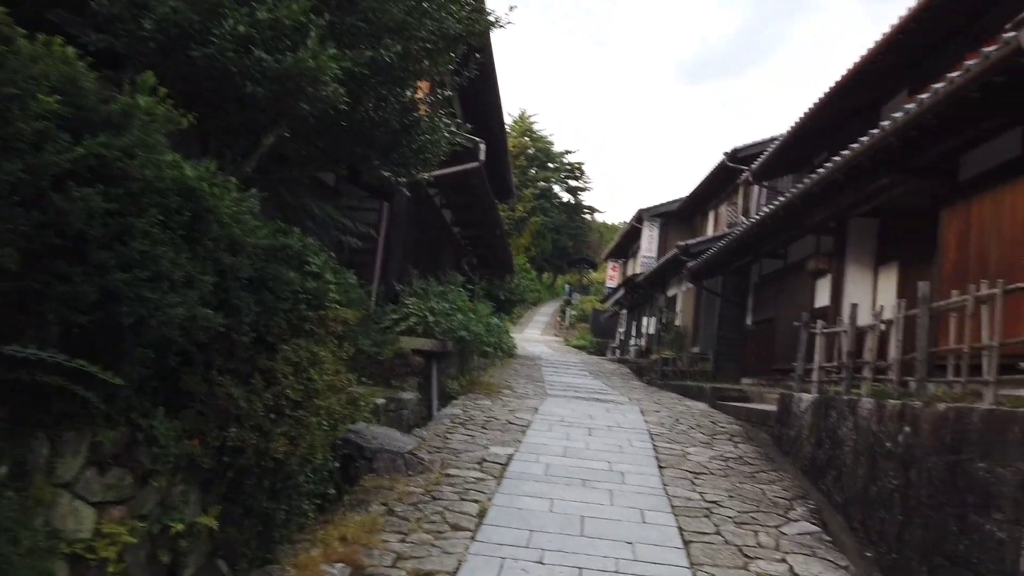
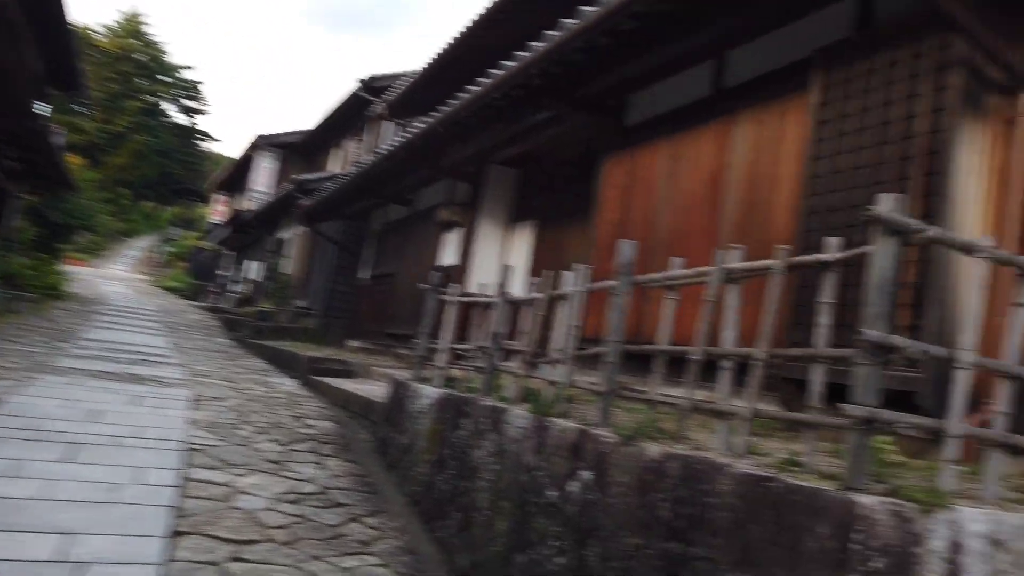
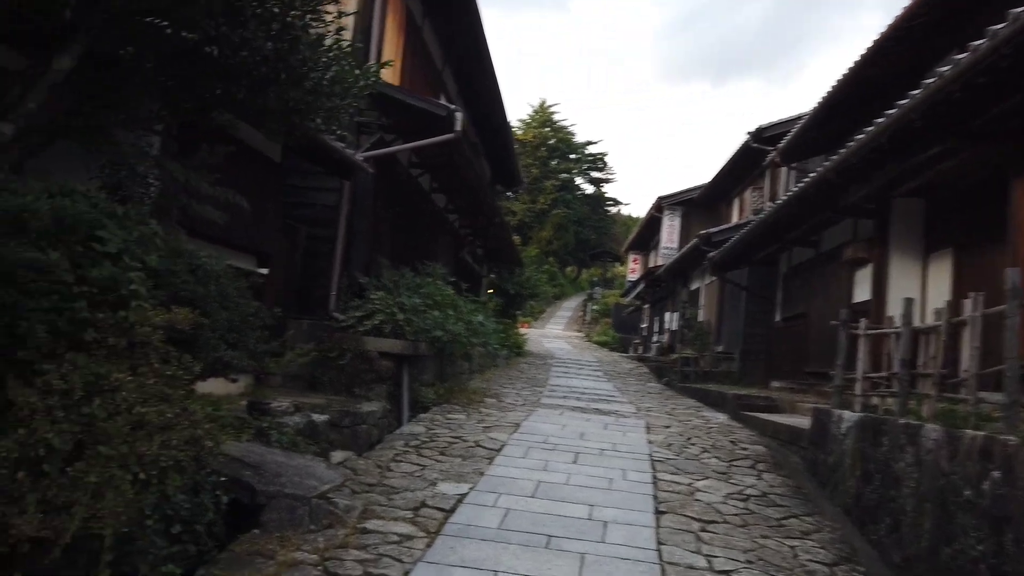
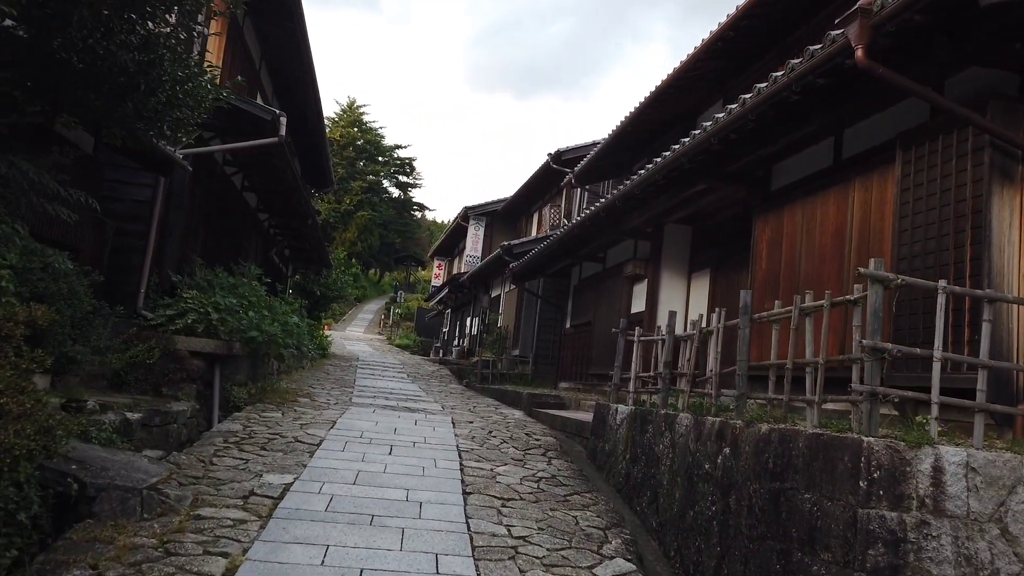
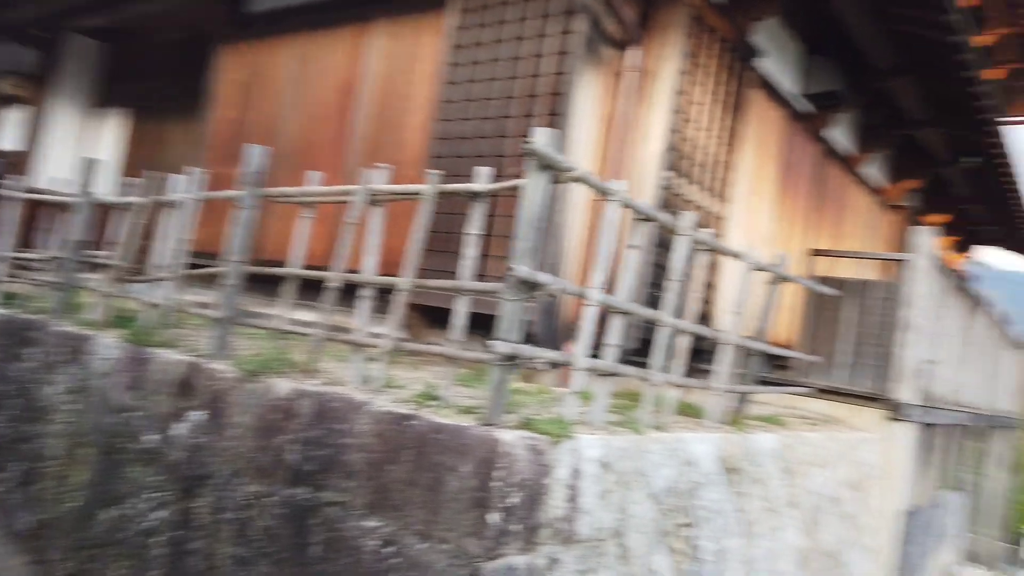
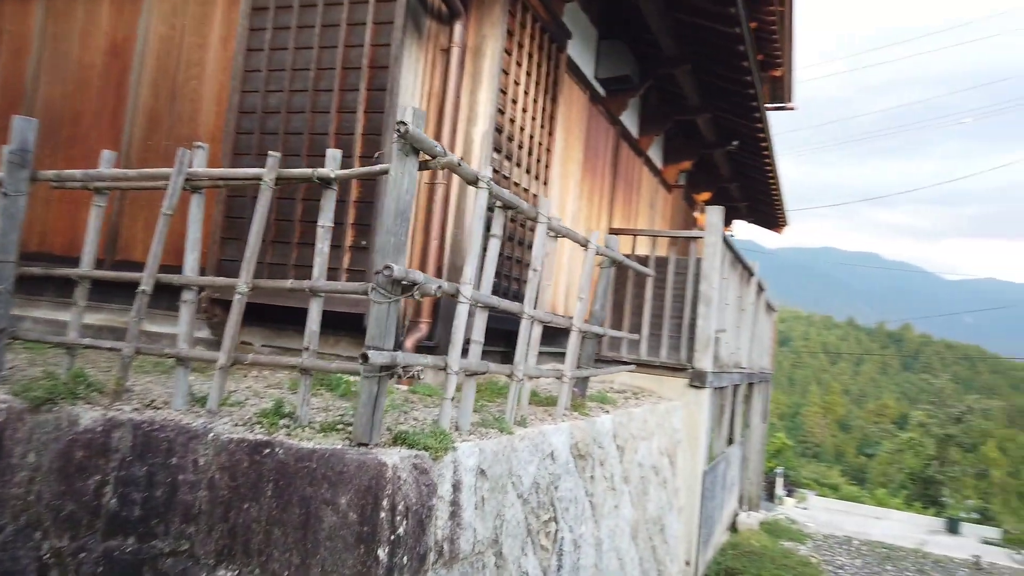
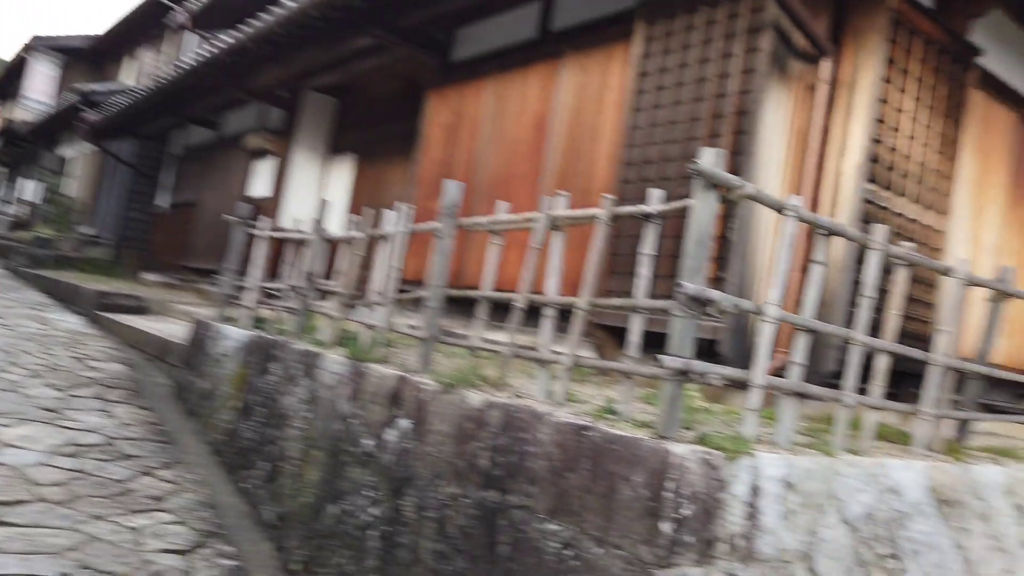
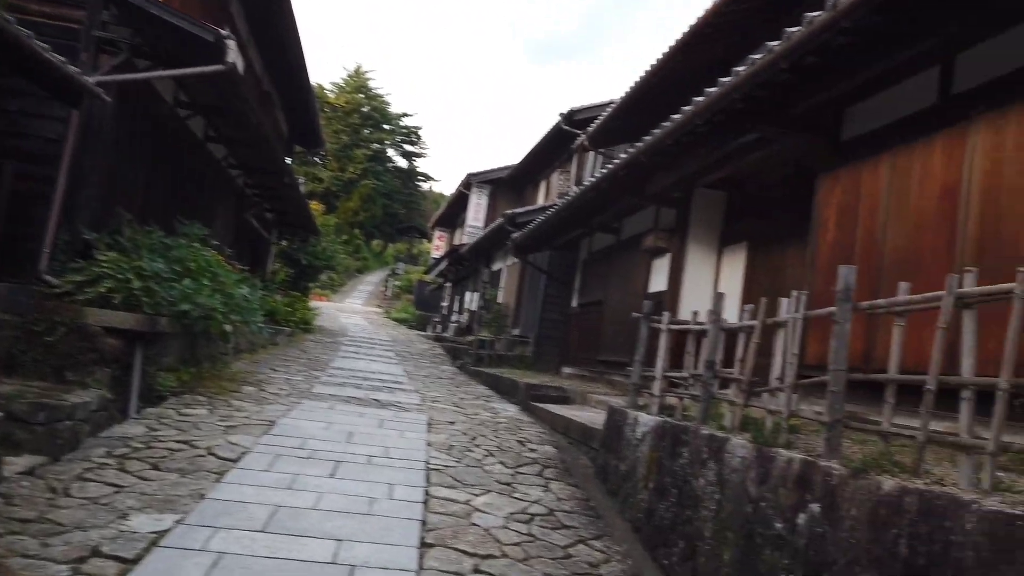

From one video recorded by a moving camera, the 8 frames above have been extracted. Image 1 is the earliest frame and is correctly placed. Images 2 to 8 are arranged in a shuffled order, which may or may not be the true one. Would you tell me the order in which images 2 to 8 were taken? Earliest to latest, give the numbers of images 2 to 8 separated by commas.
4, 3, 8, 2, 7, 5, 6
